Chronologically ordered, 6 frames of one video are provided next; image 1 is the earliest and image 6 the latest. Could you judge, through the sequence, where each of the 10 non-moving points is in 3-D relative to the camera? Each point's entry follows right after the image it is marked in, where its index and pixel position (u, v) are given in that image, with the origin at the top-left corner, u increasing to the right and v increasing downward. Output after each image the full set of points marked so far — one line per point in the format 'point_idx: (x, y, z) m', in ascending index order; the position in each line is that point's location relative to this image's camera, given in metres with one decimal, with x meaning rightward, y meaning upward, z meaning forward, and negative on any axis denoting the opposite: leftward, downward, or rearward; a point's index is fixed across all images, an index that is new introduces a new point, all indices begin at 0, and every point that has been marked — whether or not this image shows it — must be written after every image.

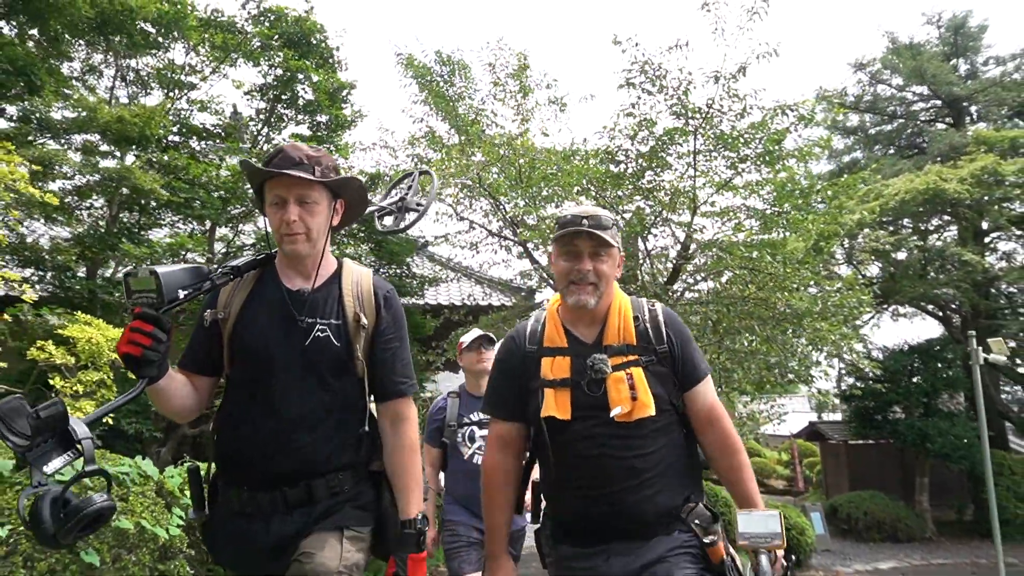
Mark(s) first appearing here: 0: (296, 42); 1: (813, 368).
0: (-2.7, +3.0, +9.7) m
1: (+3.2, -0.9, +8.0) m
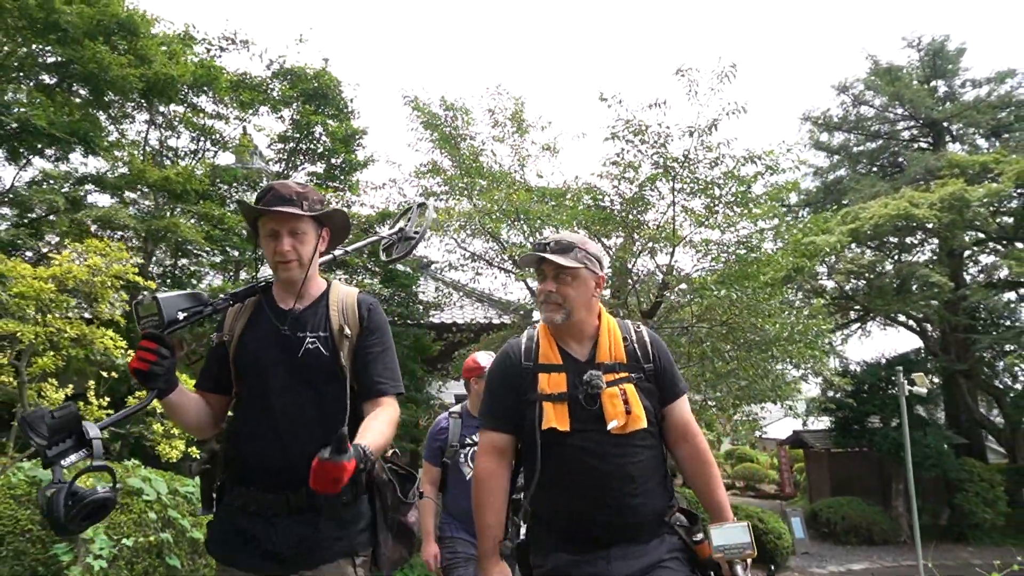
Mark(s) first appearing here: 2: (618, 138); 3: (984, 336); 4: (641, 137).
0: (-2.8, +2.7, +10.5) m
1: (+3.2, -1.2, +8.7) m
2: (+1.1, +1.5, +7.3) m
3: (+9.7, -1.0, +15.4) m
4: (+1.2, +1.5, +7.2) m
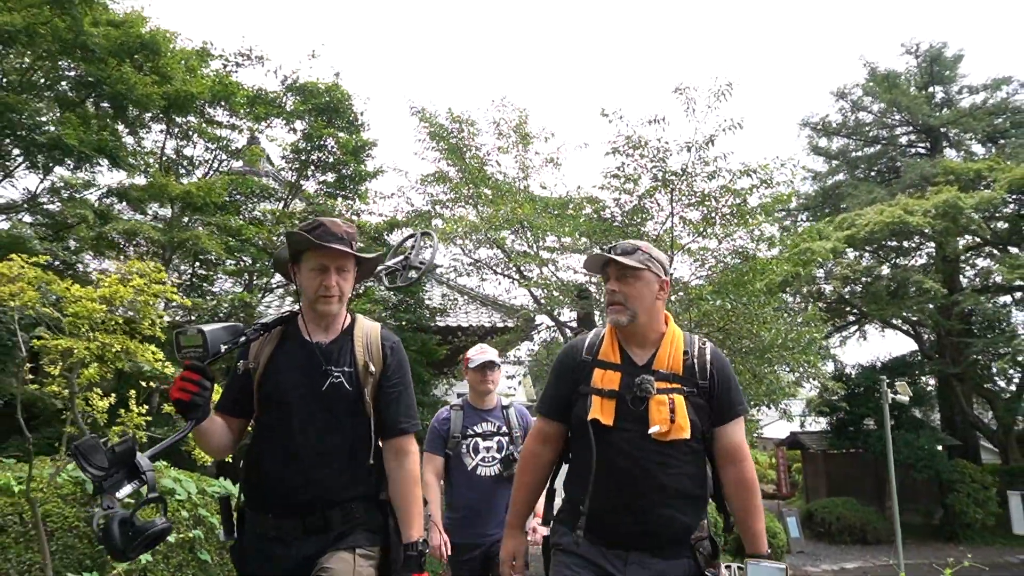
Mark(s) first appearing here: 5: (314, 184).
0: (-2.7, +2.6, +10.8) m
1: (+3.2, -1.2, +9.0) m
2: (+1.1, +1.4, +7.6) m
3: (+9.8, -1.1, +15.7) m
4: (+1.3, +1.4, +7.5) m
5: (-2.9, +1.5, +10.8) m
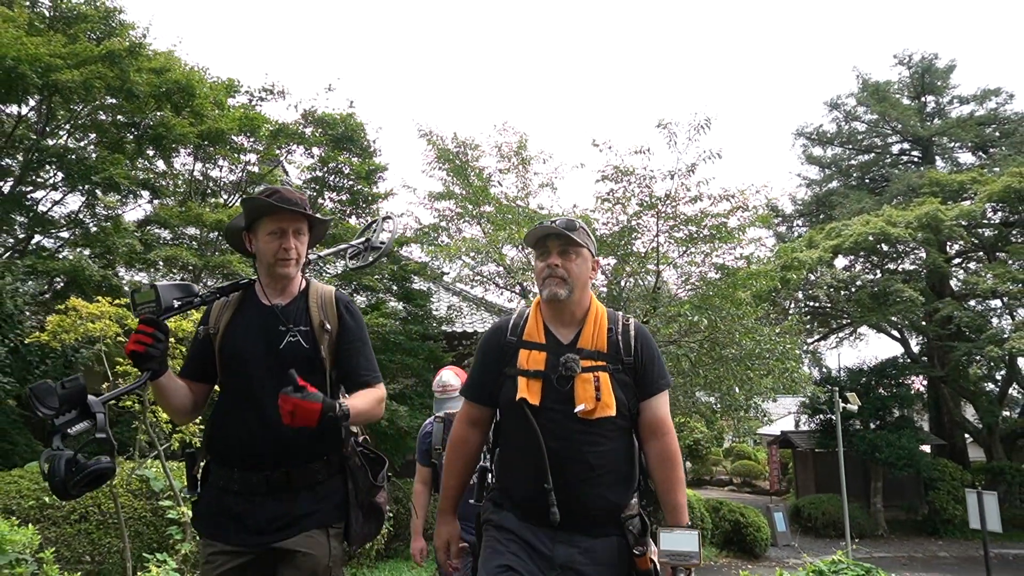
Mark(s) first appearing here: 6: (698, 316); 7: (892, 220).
0: (-2.7, +2.5, +11.5) m
1: (+3.2, -1.4, +9.7) m
2: (+1.1, +1.2, +8.3) m
3: (+9.9, -1.2, +16.3) m
4: (+1.3, +1.2, +8.2) m
5: (-2.8, +1.4, +11.5) m
6: (+2.4, -0.3, +9.5) m
7: (+8.1, +1.5, +15.6) m
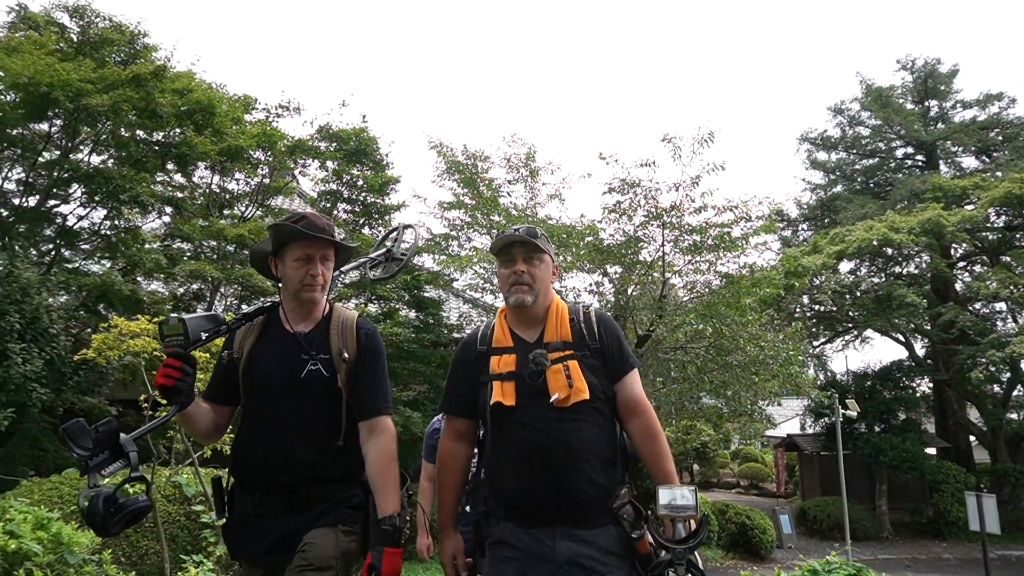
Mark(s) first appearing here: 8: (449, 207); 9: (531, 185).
0: (-2.6, +2.3, +11.8) m
1: (+3.3, -1.5, +9.9) m
2: (+1.2, +1.1, +8.6) m
3: (+10.1, -1.3, +16.5) m
4: (+1.4, +1.1, +8.5) m
5: (-2.7, +1.2, +11.8) m
6: (+2.5, -0.4, +9.7) m
7: (+8.2, +1.4, +15.8) m
8: (-0.9, +1.2, +11.2) m
9: (+0.2, +1.4, +10.2) m
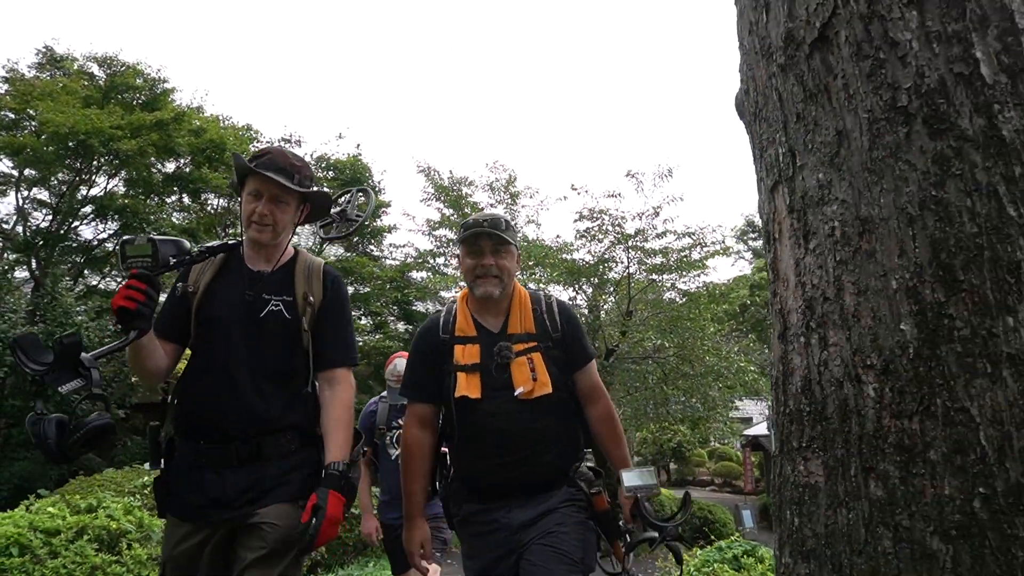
0: (-2.8, +2.1, +12.6) m
1: (+3.1, -1.7, +10.9) m
2: (+1.0, +0.9, +9.5) m
3: (+9.7, -1.5, +17.5) m
4: (+1.1, +0.9, +9.4) m
5: (-3.0, +1.0, +12.7) m
6: (+2.3, -0.6, +10.7) m
7: (+7.9, +1.2, +16.9) m
8: (-1.2, +1.0, +12.1) m
9: (0.0, +1.2, +11.2) m
